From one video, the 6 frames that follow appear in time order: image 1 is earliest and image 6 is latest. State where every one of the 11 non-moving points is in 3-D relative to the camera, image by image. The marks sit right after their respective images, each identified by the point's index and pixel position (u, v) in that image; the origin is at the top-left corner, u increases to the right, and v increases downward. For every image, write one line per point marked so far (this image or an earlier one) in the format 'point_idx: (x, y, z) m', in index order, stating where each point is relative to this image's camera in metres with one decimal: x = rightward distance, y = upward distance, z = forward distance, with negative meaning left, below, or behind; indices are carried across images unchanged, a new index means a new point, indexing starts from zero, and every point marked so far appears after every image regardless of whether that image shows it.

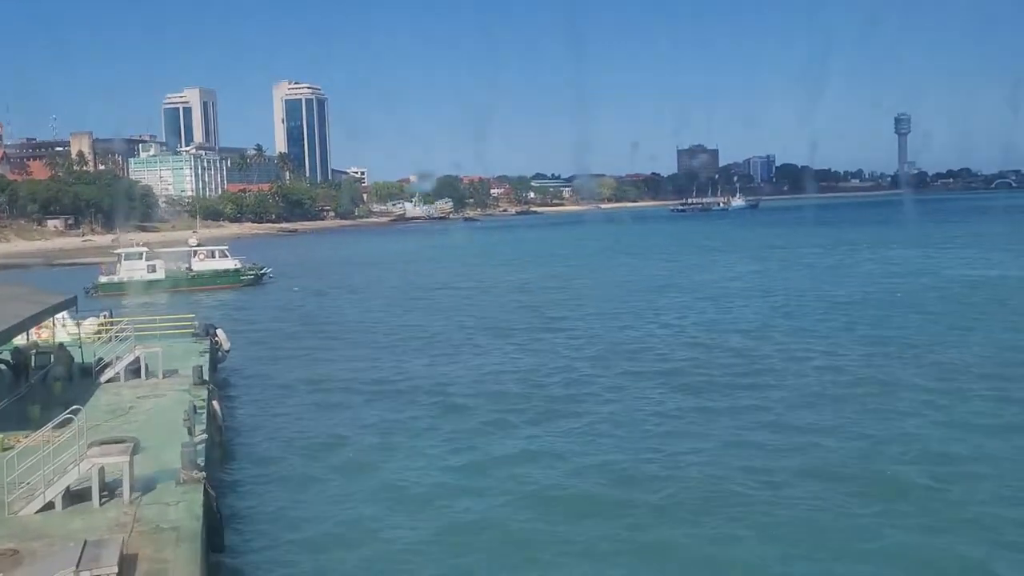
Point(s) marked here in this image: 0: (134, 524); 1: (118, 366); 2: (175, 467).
0: (-5.2, -3.2, +13.0) m
1: (-8.2, -1.6, +19.8) m
2: (-5.3, -2.8, +15.1) m
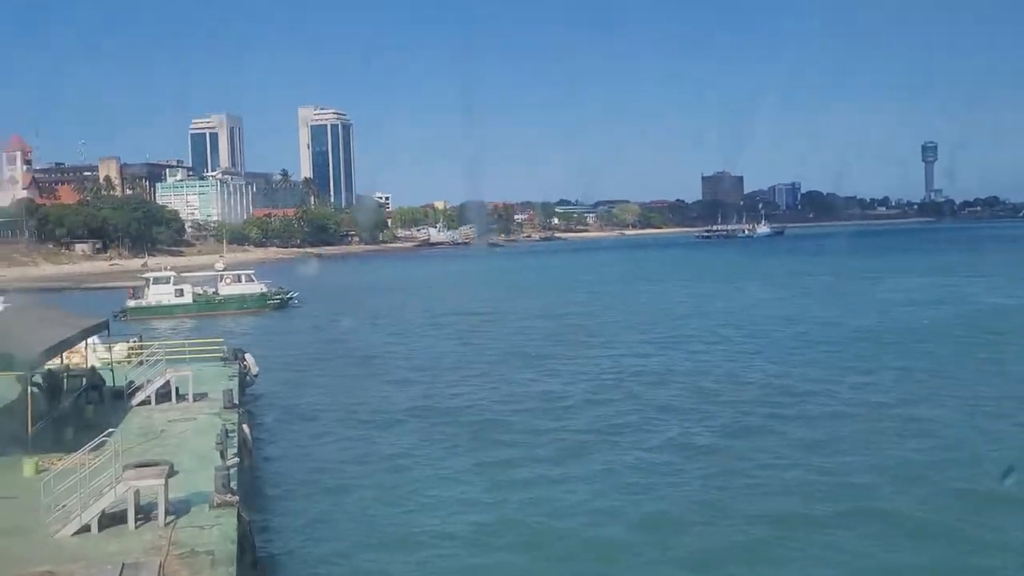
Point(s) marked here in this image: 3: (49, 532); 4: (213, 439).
0: (-4.7, -3.5, +13.0) m
1: (-7.6, -2.1, +19.9) m
2: (-4.8, -3.2, +15.2) m
3: (-6.5, -3.4, +13.4) m
4: (-5.5, -2.8, +17.5) m
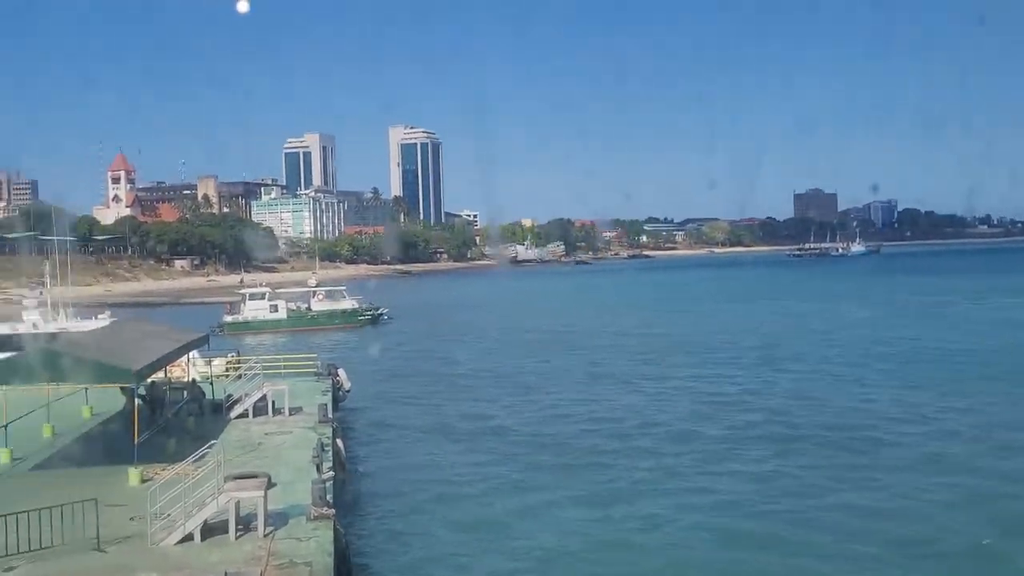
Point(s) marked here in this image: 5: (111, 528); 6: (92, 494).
0: (-3.4, -3.7, +13.2) m
1: (-5.7, -2.5, +20.4) m
2: (-3.3, -3.5, +15.4) m
3: (-5.2, -3.6, +13.7) m
4: (-3.8, -3.1, +17.7) m
5: (-6.0, -3.6, +14.3) m
6: (-6.9, -3.4, +15.7) m
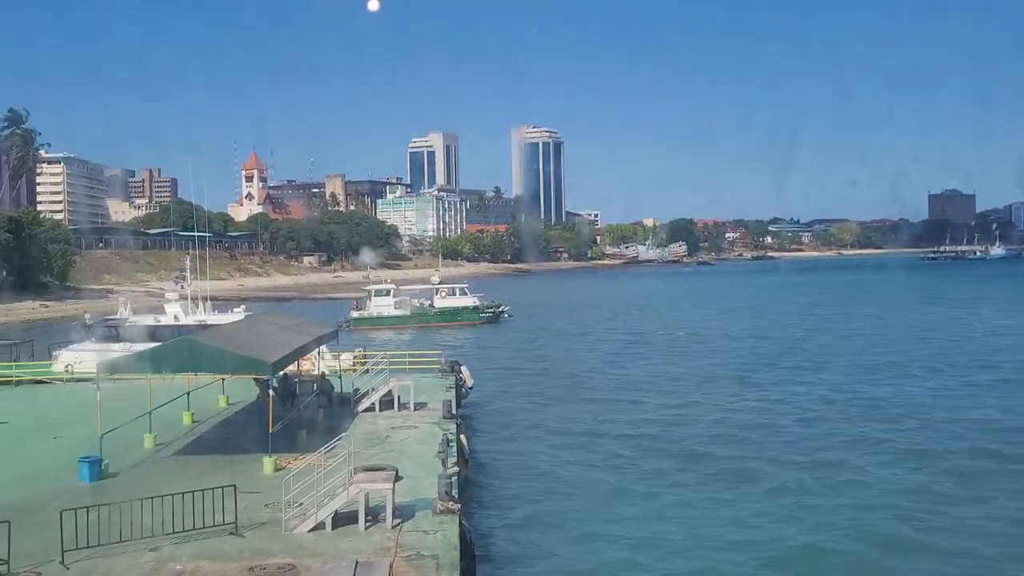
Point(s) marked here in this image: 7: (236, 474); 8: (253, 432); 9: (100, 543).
0: (-1.6, -3.7, +13.4) m
1: (-3.0, -2.4, +20.8) m
2: (-1.3, -3.4, +15.6) m
3: (-3.3, -3.5, +14.2) m
4: (-1.5, -3.0, +18.0) m
5: (-4.1, -3.5, +14.8) m
6: (-4.8, -3.3, +16.3) m
7: (-4.8, -3.3, +16.7) m
8: (-5.2, -2.9, +19.4) m
9: (-5.9, -3.6, +13.5) m
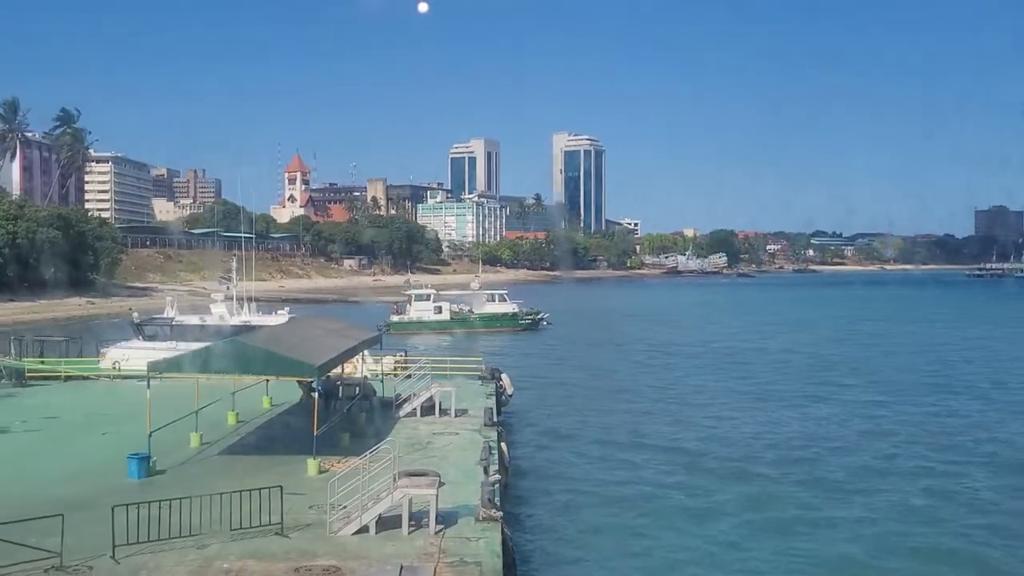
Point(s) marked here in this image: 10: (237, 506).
0: (-1.0, -3.8, +13.5) m
1: (-2.1, -2.5, +20.9) m
2: (-0.6, -3.5, +15.6) m
3: (-2.7, -3.6, +14.3) m
4: (-0.7, -3.2, +18.1) m
5: (-3.4, -3.6, +15.0) m
6: (-4.1, -3.3, +16.5) m
7: (-4.1, -3.3, +16.8) m
8: (-4.4, -3.0, +19.6) m
9: (-5.2, -3.6, +13.8) m
10: (-4.4, -3.5, +15.1) m
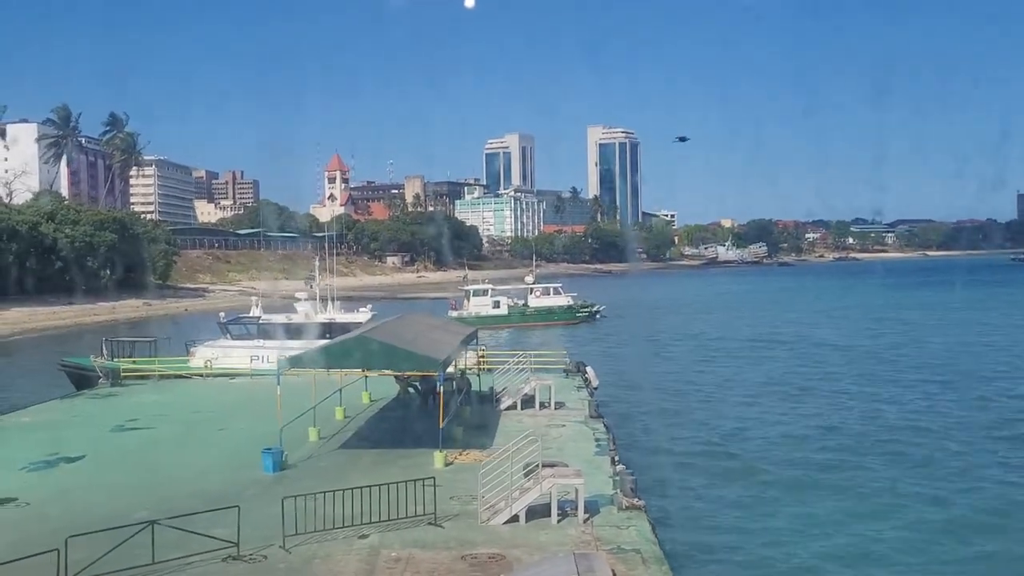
0: (+1.2, -3.7, +13.9) m
1: (+0.1, -2.4, +21.3) m
2: (+1.6, -3.4, +16.0) m
3: (-0.4, -3.6, +14.7) m
4: (+1.5, -3.0, +18.5) m
5: (-1.2, -3.5, +15.4) m
6: (-1.9, -3.3, +16.9) m
7: (-1.8, -3.3, +17.2) m
8: (-2.2, -2.9, +20.0) m
9: (-3.0, -3.6, +14.2) m
10: (-2.1, -3.4, +15.5) m
